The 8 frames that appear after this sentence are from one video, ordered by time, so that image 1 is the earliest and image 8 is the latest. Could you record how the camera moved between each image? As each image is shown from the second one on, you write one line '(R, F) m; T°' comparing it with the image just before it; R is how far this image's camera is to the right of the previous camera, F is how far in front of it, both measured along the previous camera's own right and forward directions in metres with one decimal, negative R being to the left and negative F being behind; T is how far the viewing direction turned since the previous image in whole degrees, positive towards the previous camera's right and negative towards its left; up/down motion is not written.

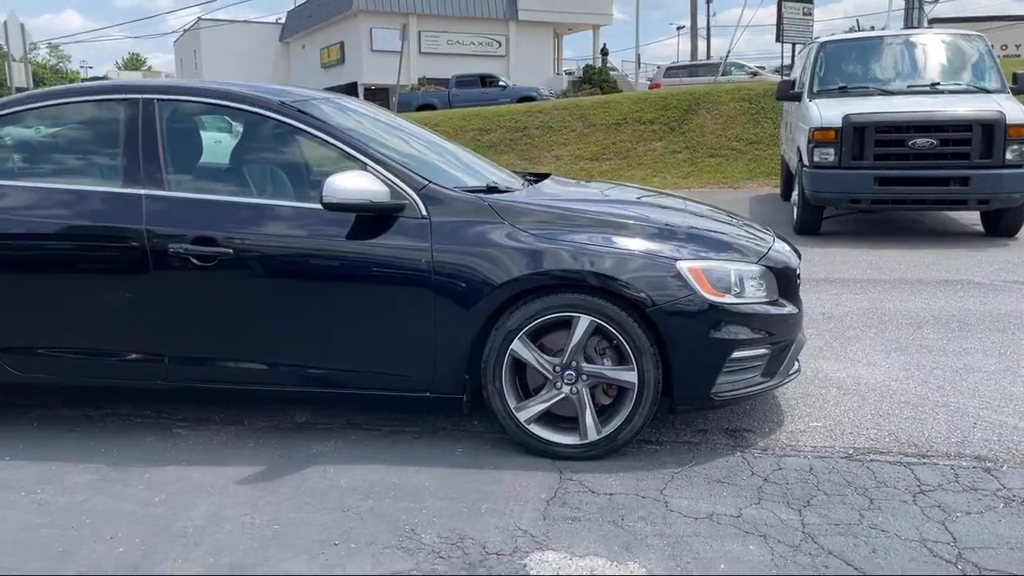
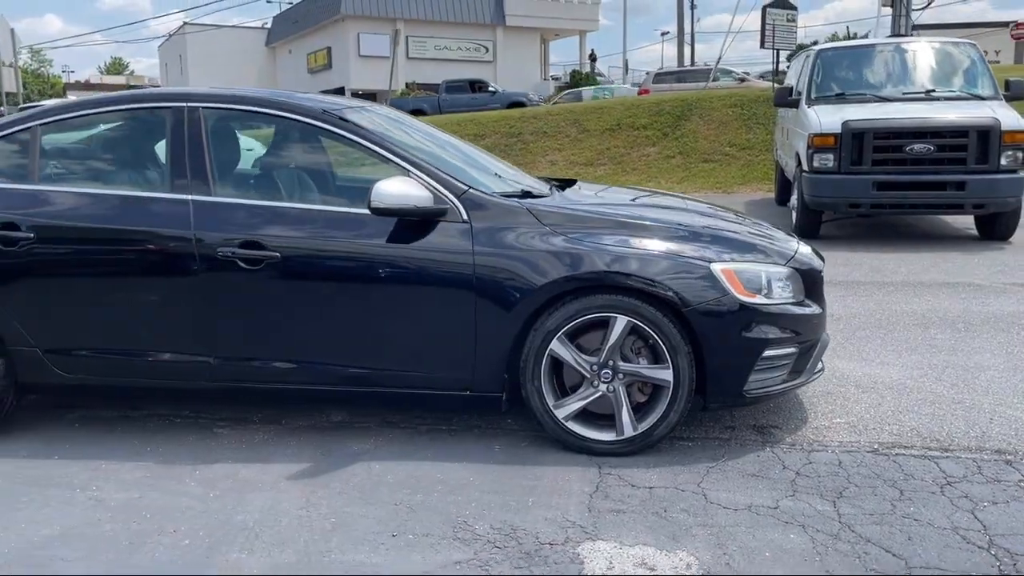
(-0.3, -0.1) m; +1°
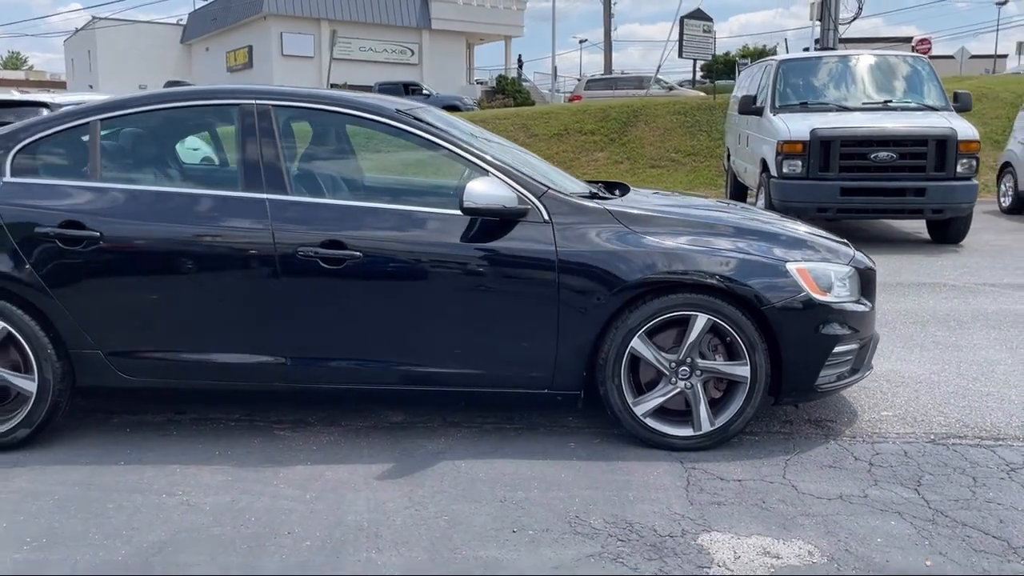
(-0.8, 0.0) m; +5°
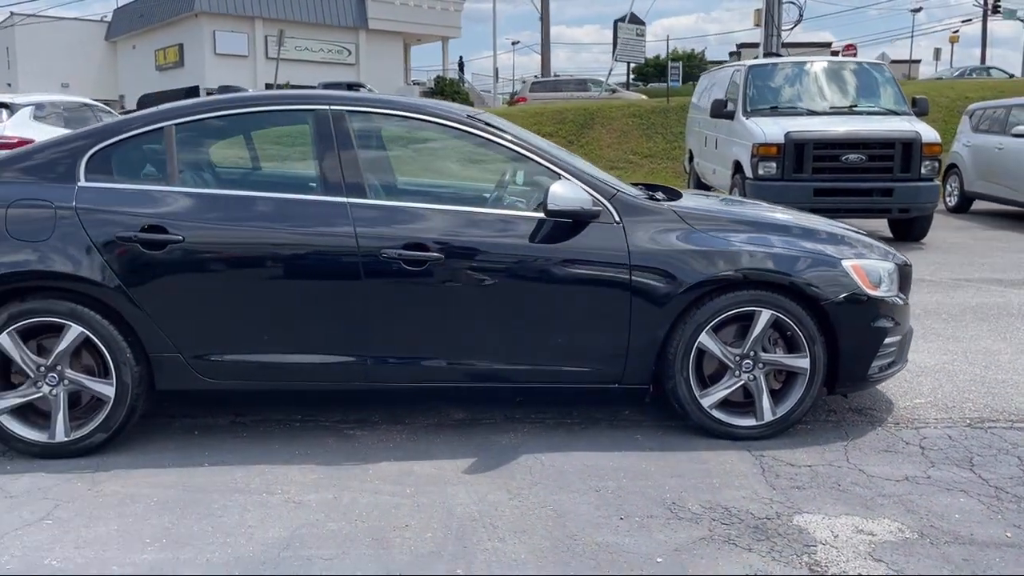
(-0.7, -0.1) m; +4°
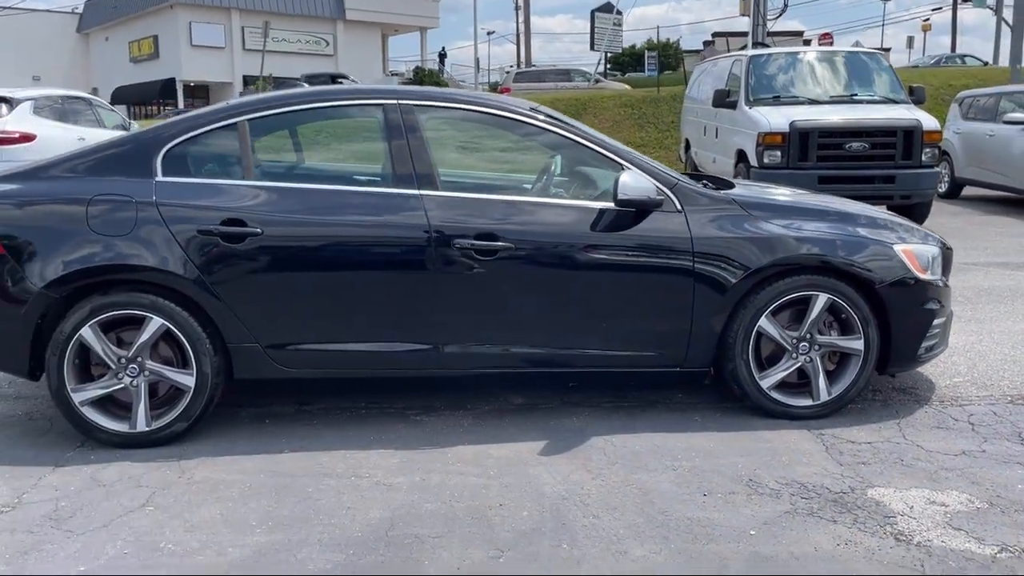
(-0.5, -0.1) m; +1°
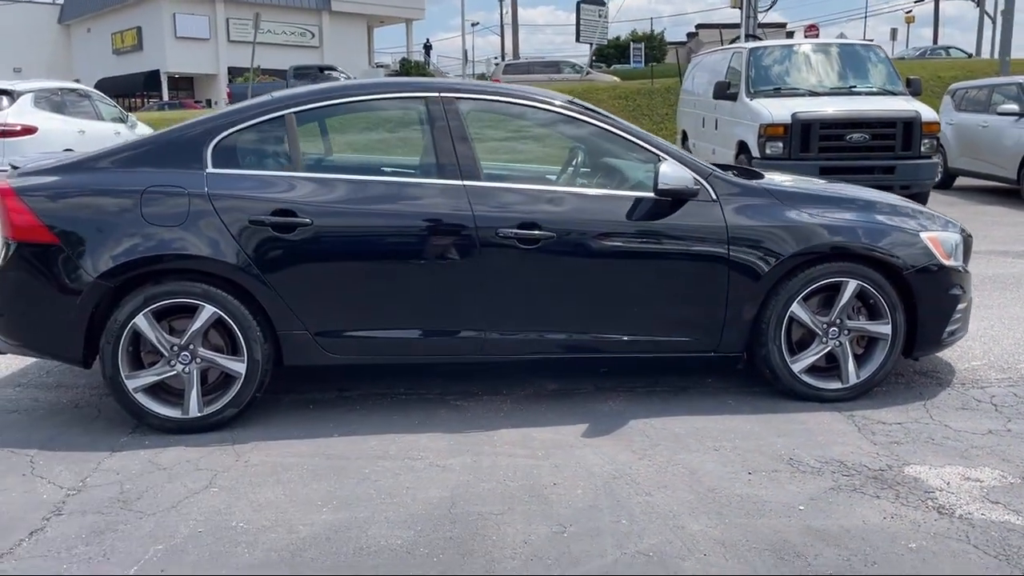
(-0.3, -0.1) m; +1°
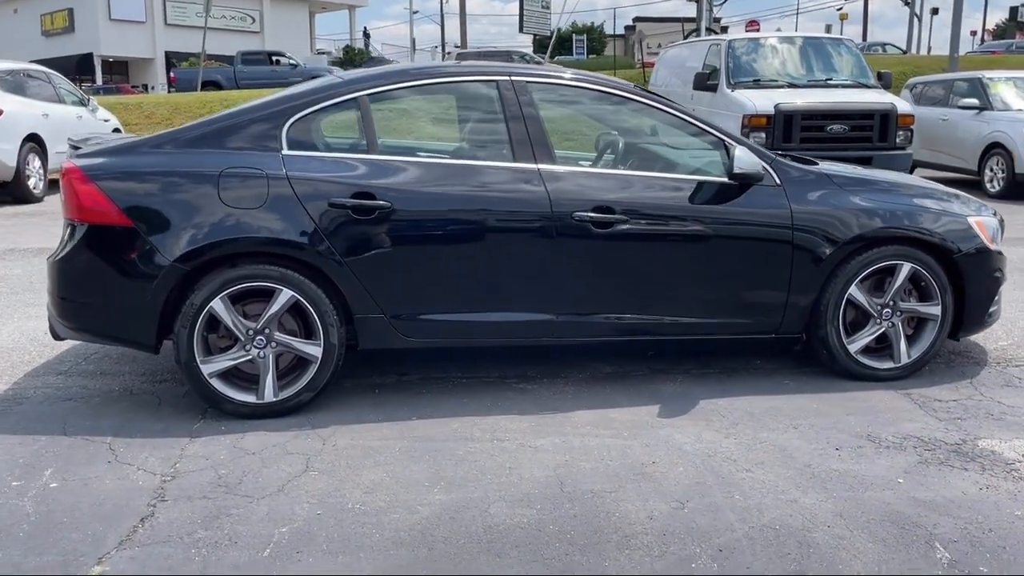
(-0.7, 0.0) m; +4°
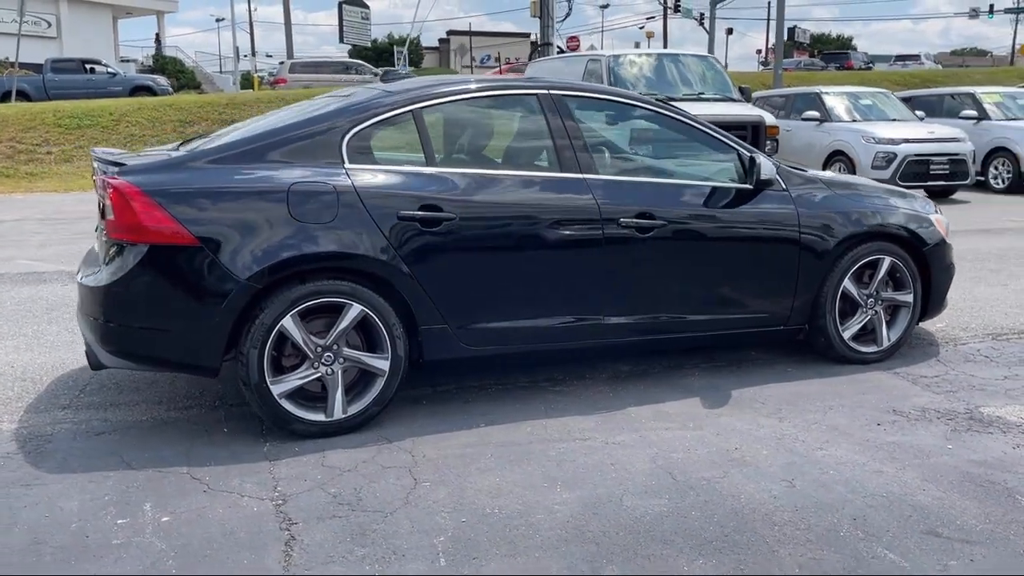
(-1.3, 0.0) m; +12°
